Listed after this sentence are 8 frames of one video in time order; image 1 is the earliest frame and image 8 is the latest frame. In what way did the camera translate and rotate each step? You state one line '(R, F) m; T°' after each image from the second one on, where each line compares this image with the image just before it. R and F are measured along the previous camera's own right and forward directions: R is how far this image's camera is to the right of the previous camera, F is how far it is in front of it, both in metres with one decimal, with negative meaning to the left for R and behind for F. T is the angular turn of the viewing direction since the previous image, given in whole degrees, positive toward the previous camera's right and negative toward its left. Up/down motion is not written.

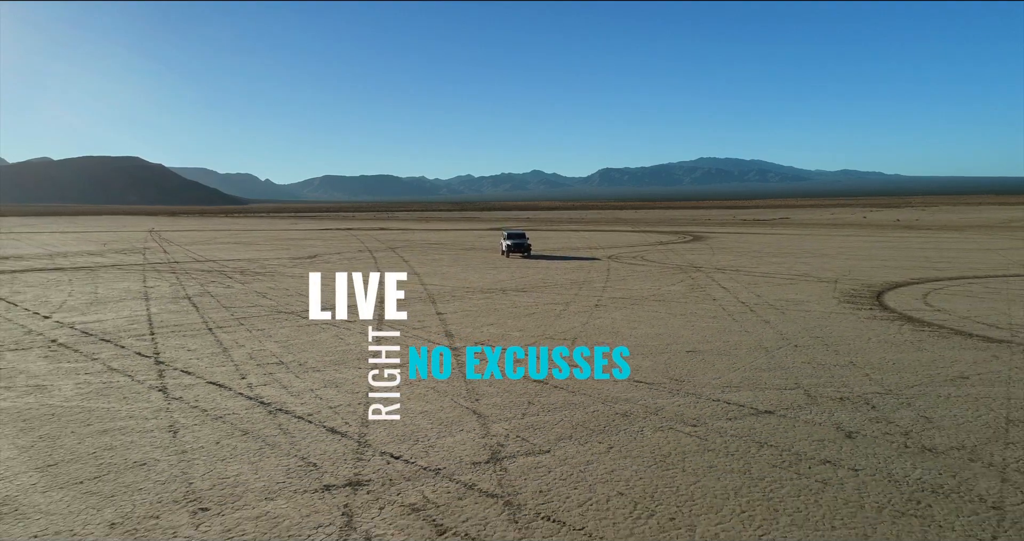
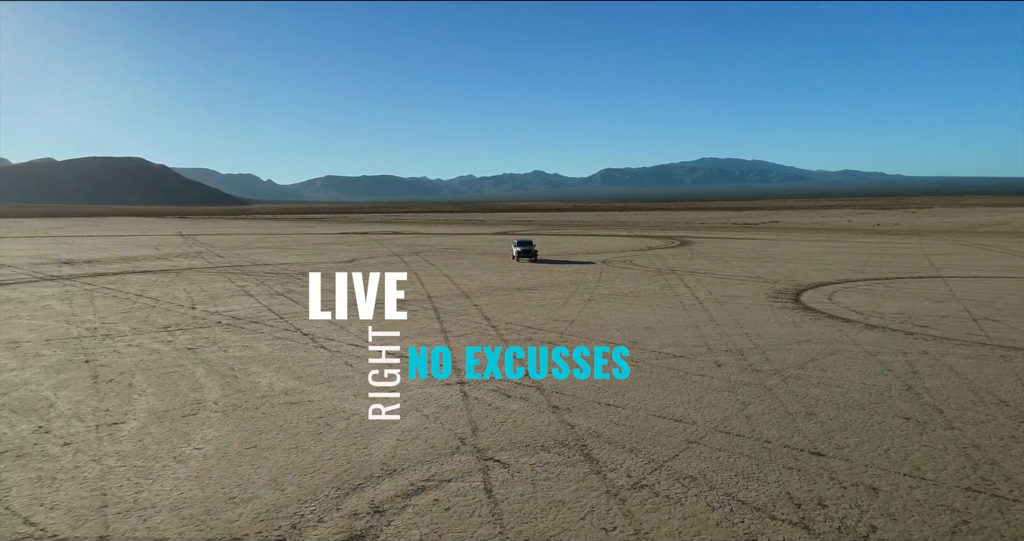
(-0.4, -5.0) m; 0°
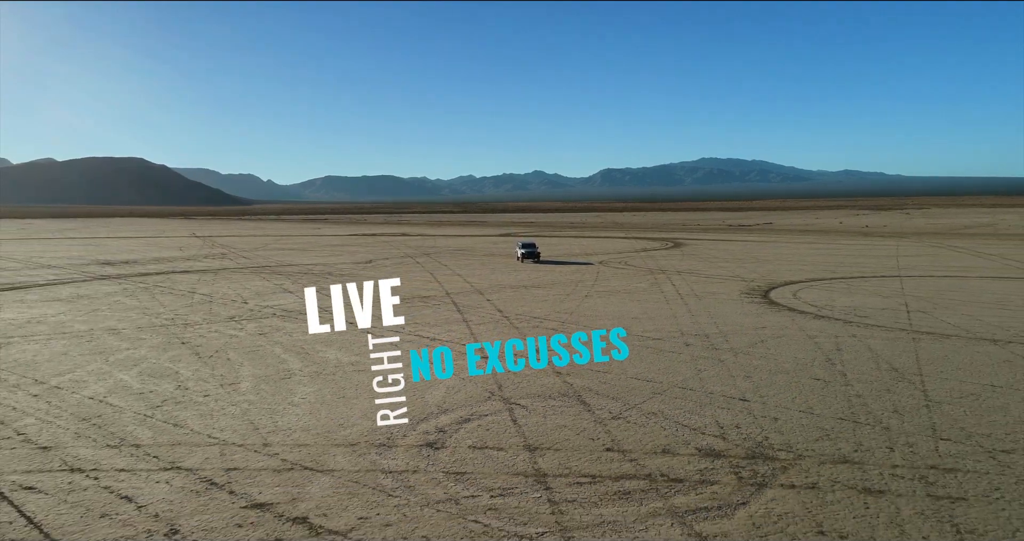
(-0.2, -2.9) m; 0°
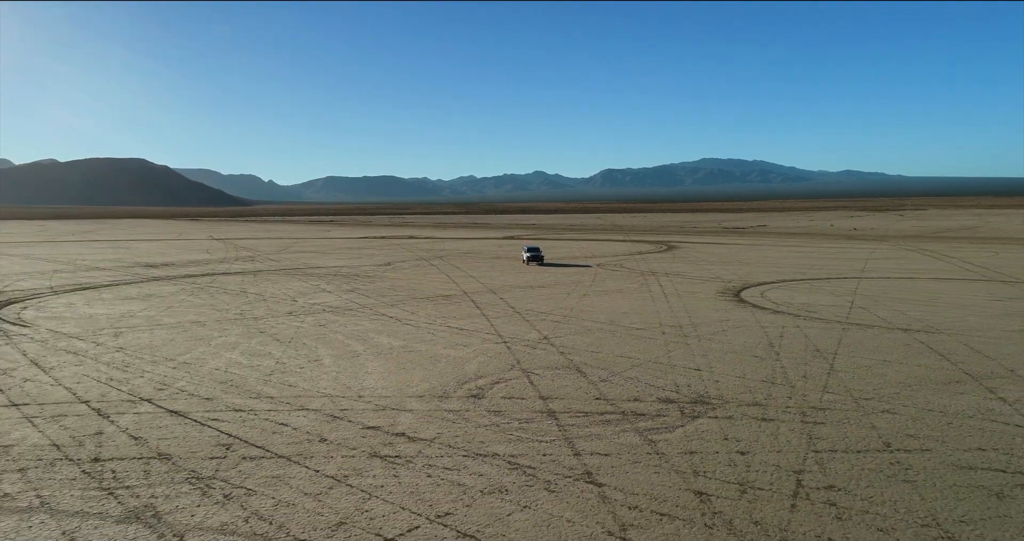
(-0.3, -3.7) m; 0°
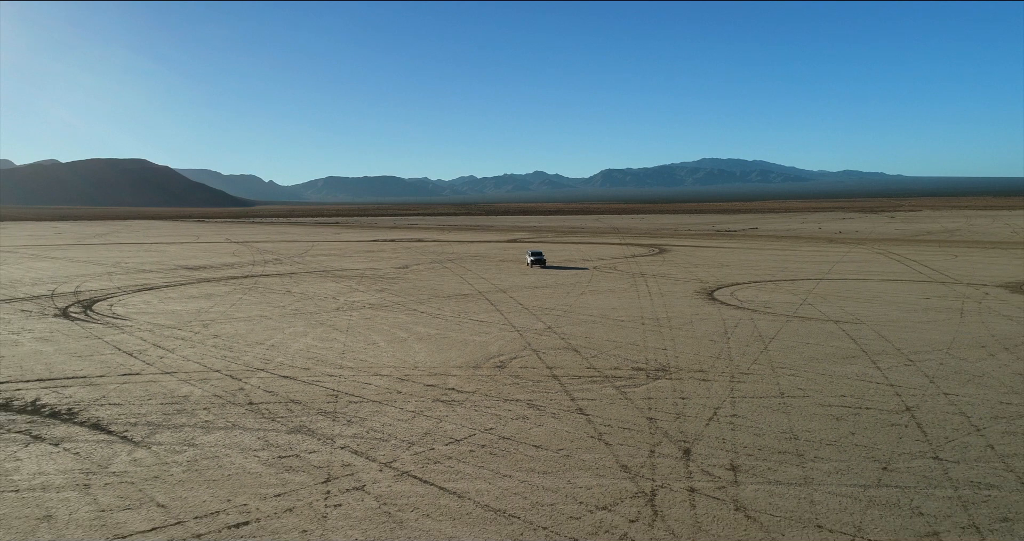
(-0.3, -4.5) m; 0°
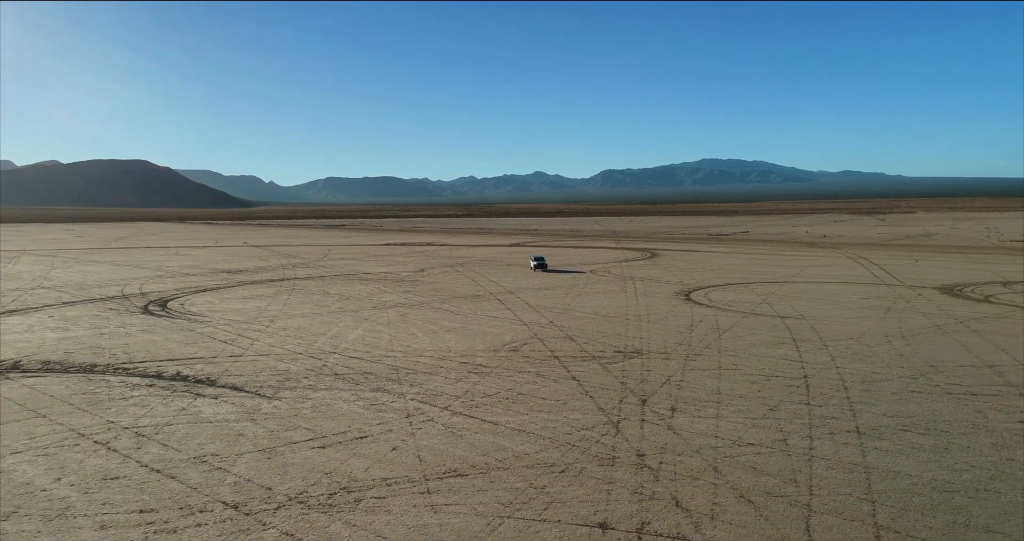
(-0.3, -5.2) m; 0°
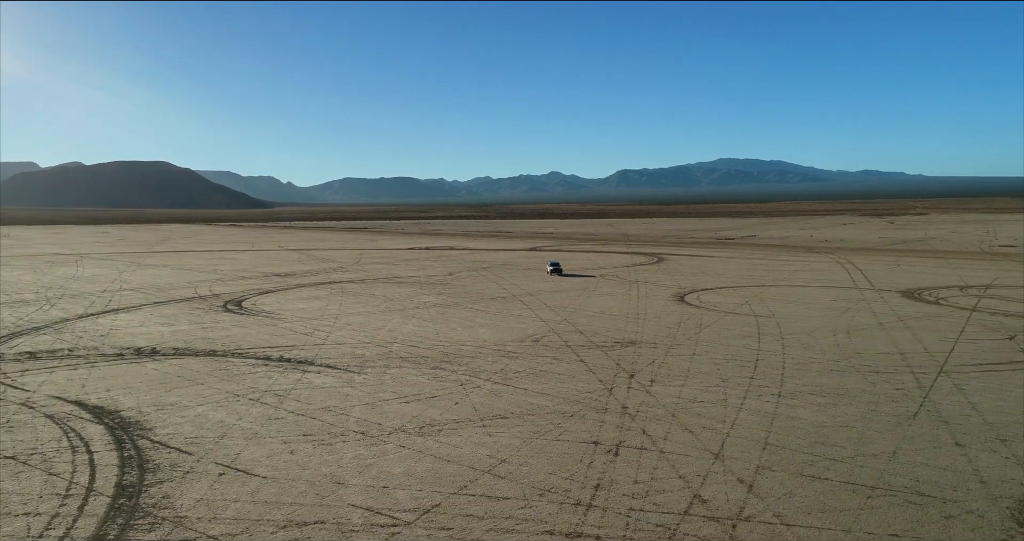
(-0.2, -5.9) m; -1°
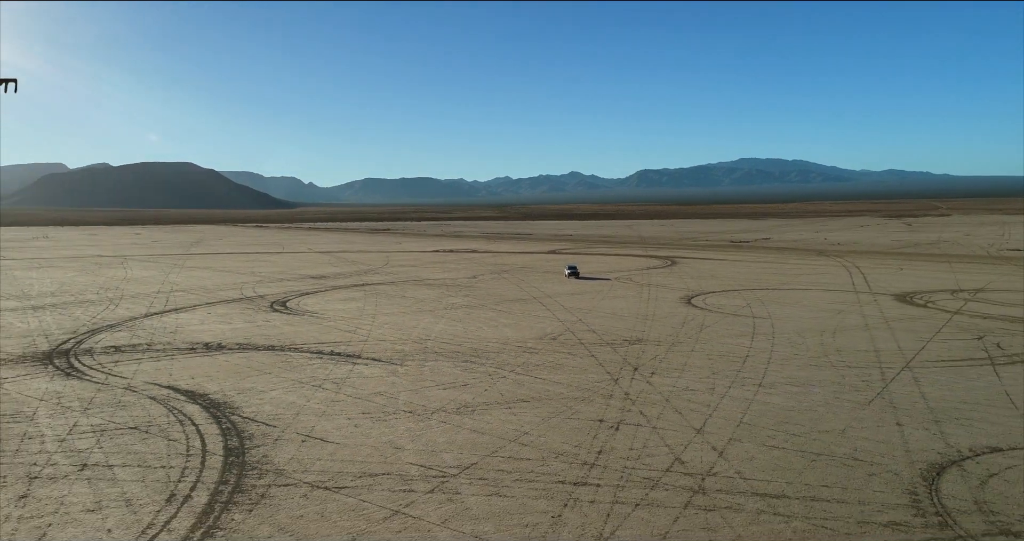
(0.0, -3.6) m; -2°
